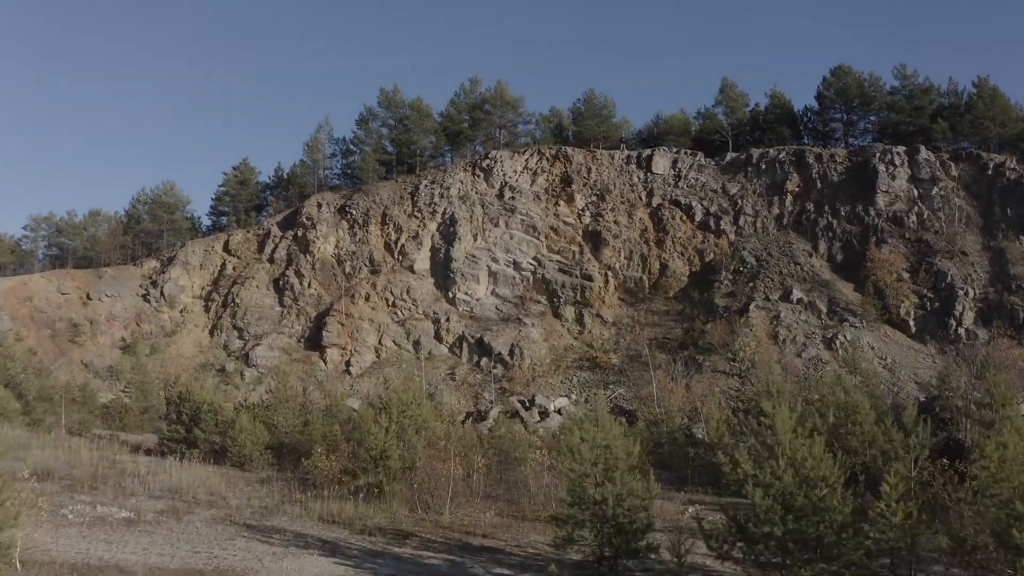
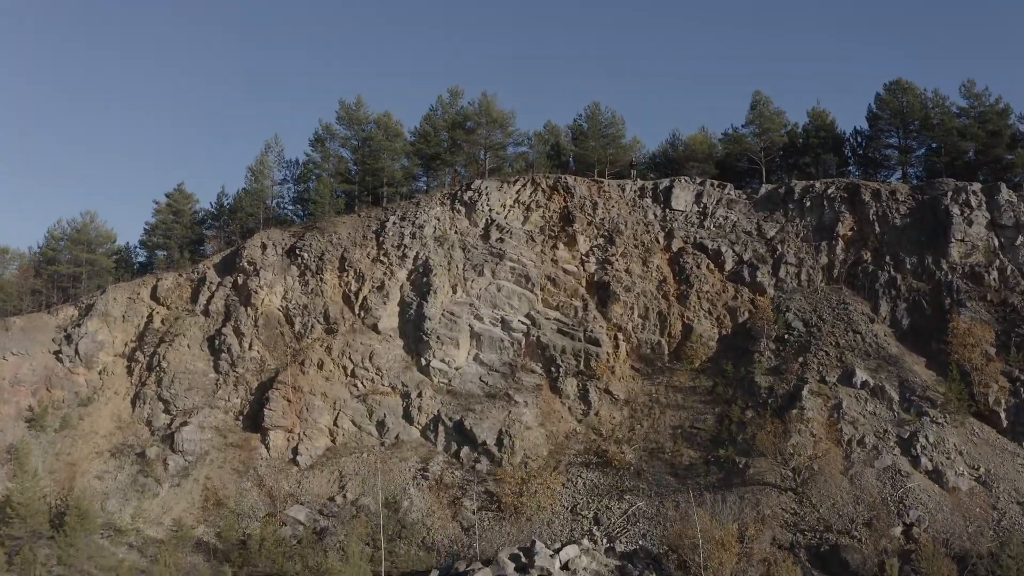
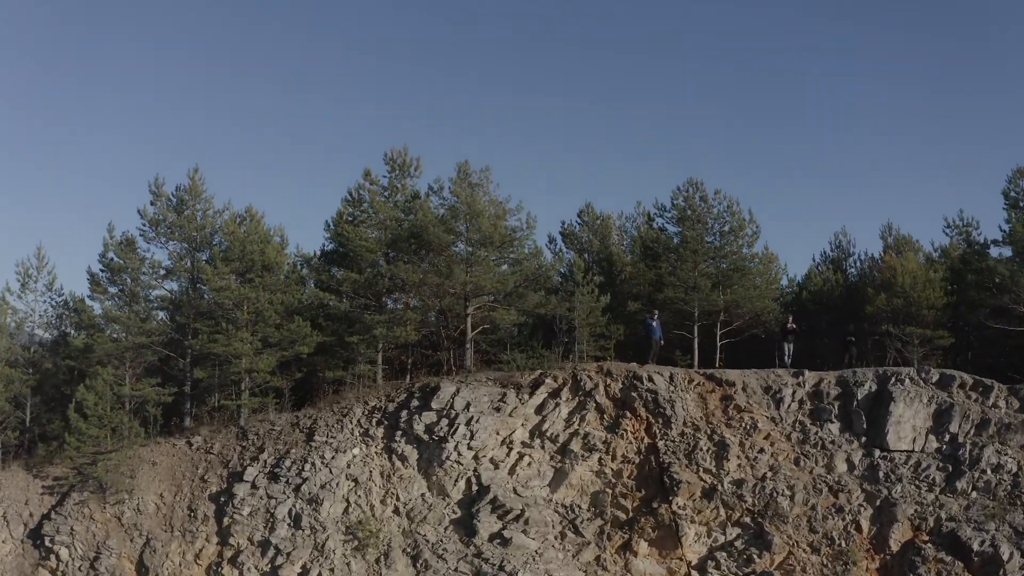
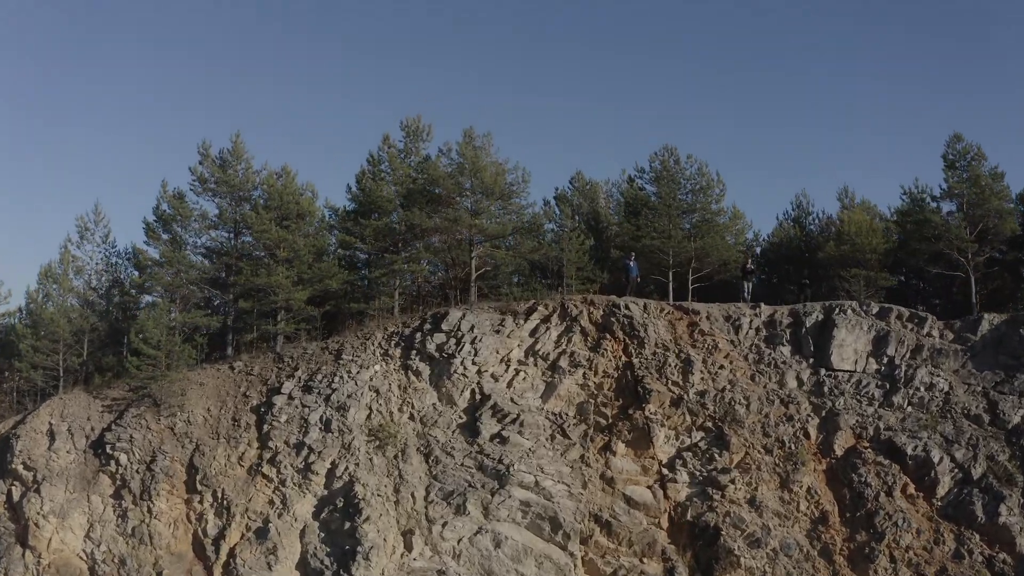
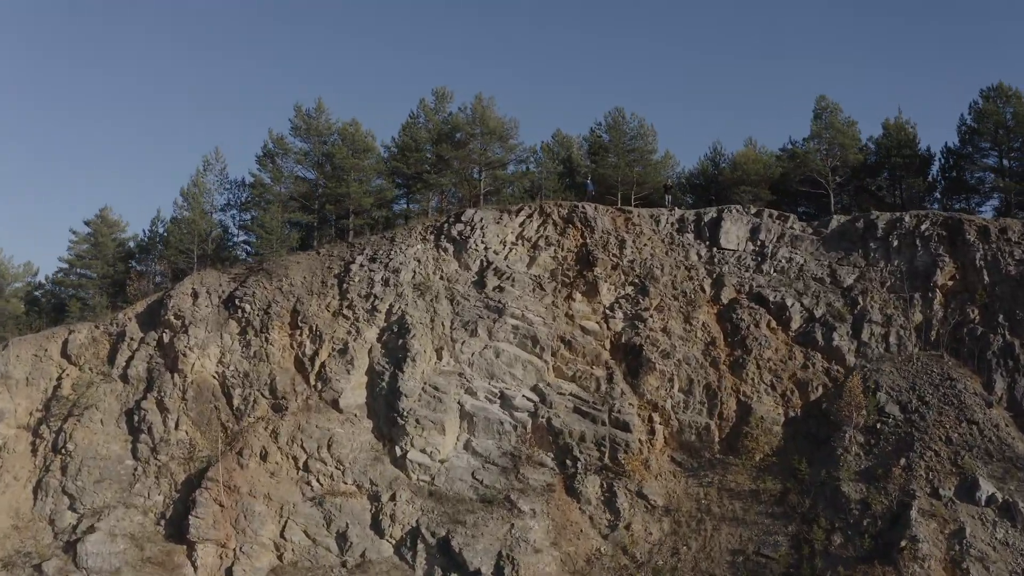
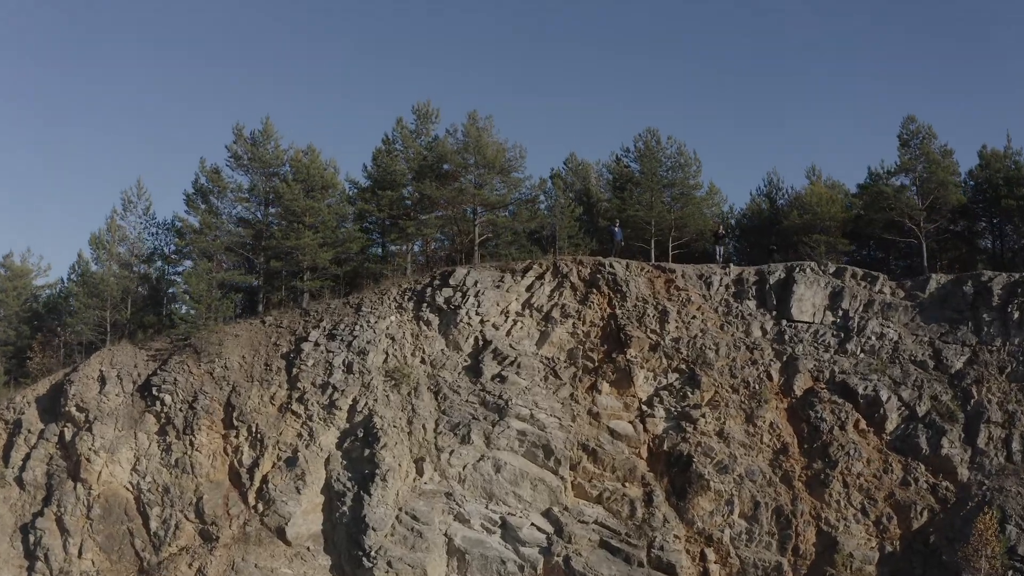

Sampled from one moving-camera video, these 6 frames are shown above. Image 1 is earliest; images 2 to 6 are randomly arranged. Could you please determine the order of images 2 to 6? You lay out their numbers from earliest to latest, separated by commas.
2, 5, 6, 4, 3
